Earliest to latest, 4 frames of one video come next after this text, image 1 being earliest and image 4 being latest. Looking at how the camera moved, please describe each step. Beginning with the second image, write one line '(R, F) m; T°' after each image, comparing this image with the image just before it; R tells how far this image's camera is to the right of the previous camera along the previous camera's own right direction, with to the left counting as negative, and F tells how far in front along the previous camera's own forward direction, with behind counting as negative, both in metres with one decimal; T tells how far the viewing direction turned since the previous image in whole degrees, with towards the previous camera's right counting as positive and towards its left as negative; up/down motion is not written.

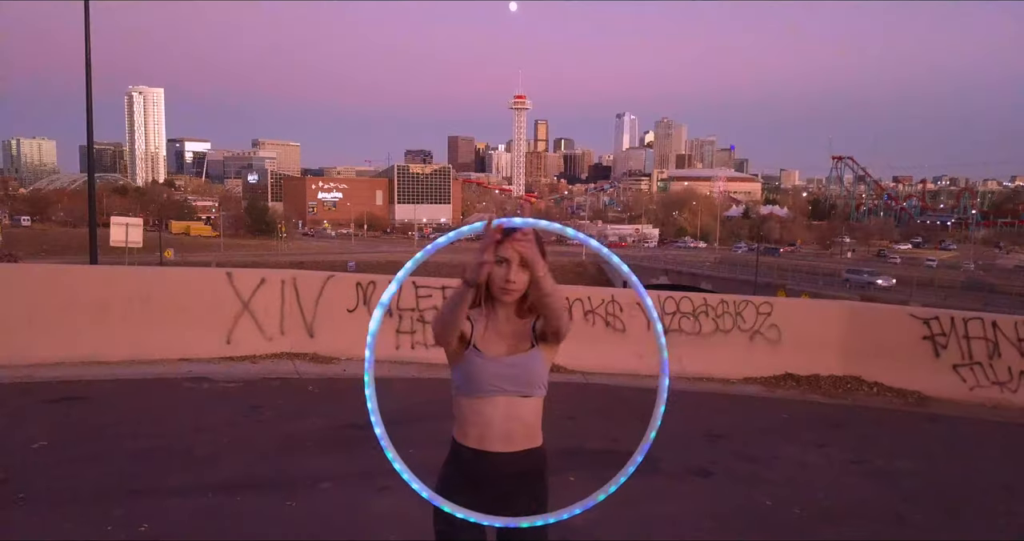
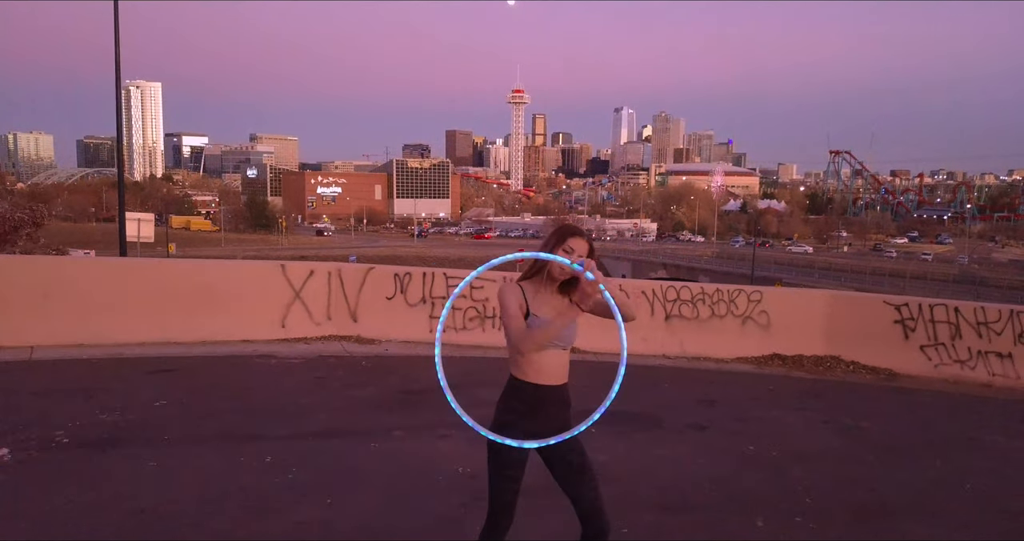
(-0.2, -0.9) m; 0°
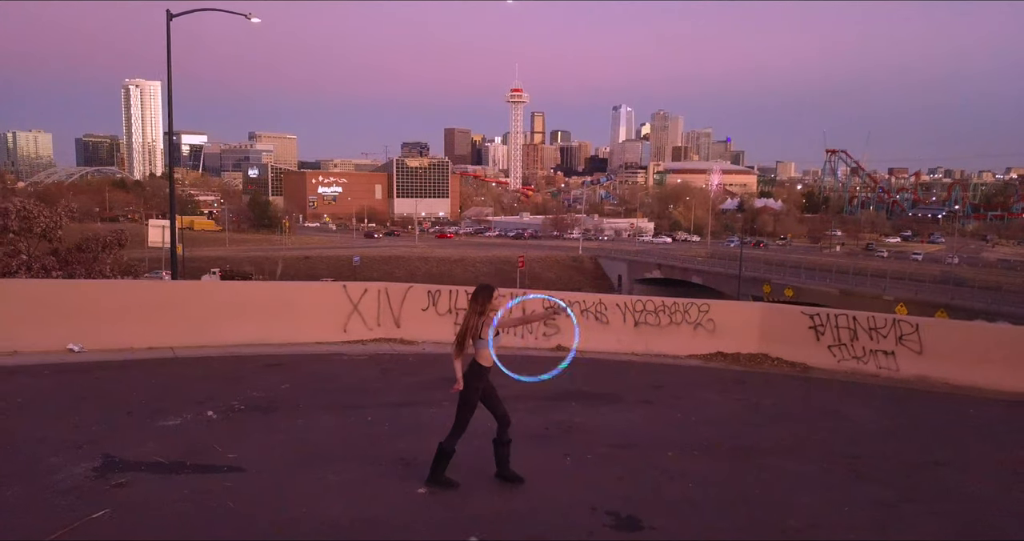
(-0.1, -2.5) m; 0°
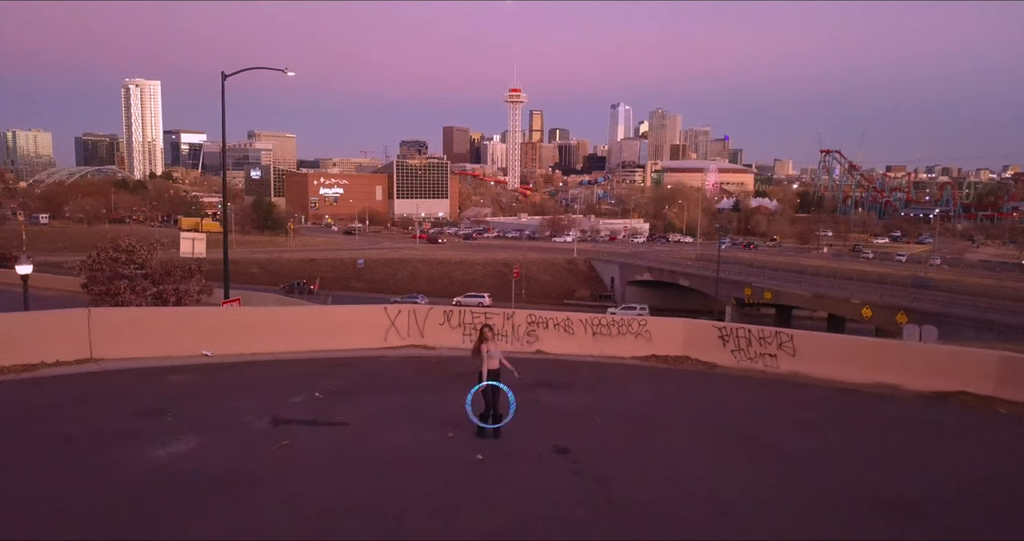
(+0.1, -4.1) m; 0°
